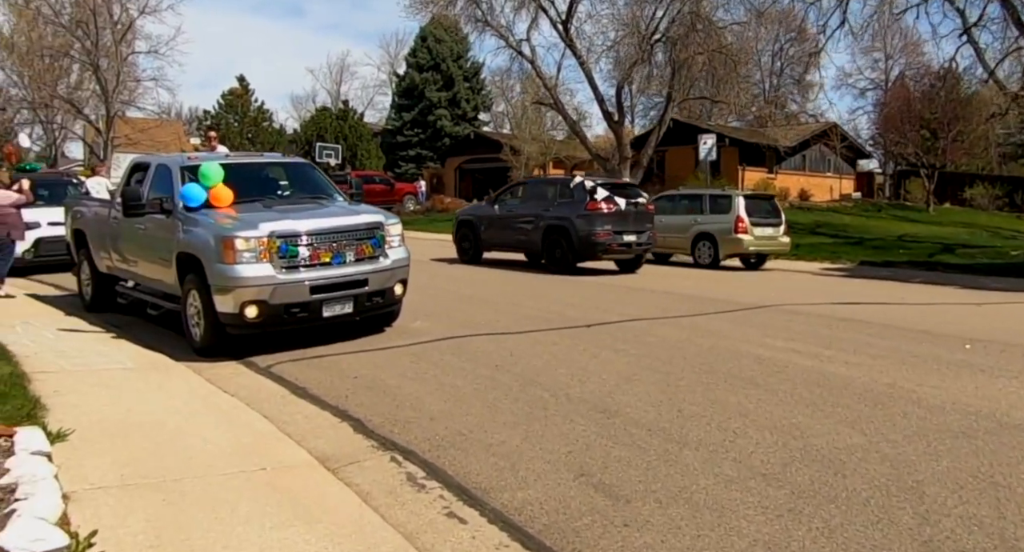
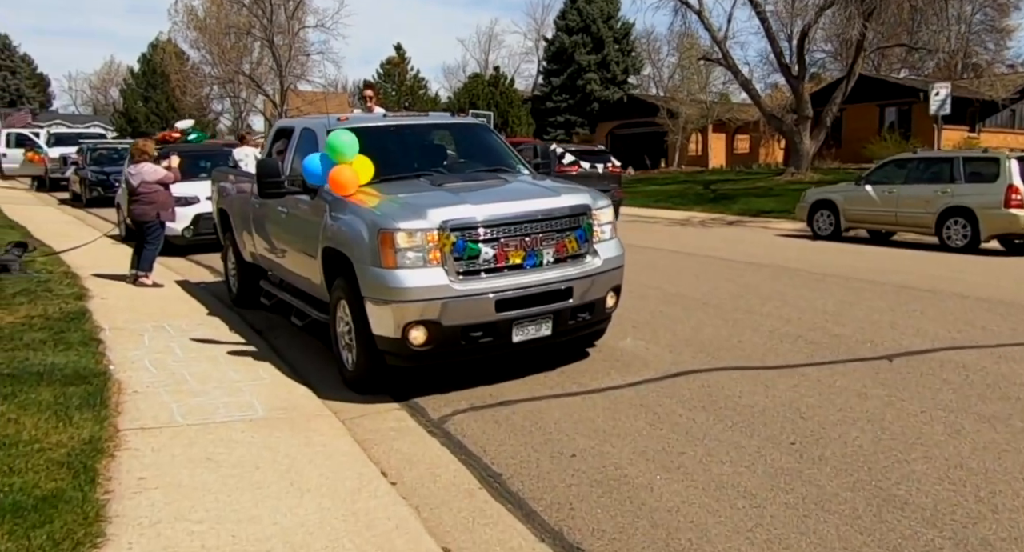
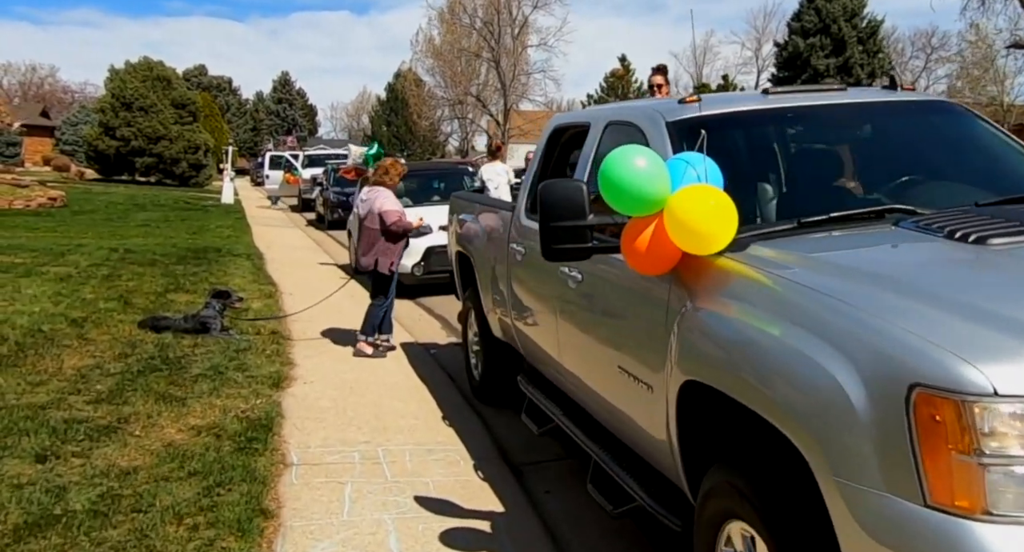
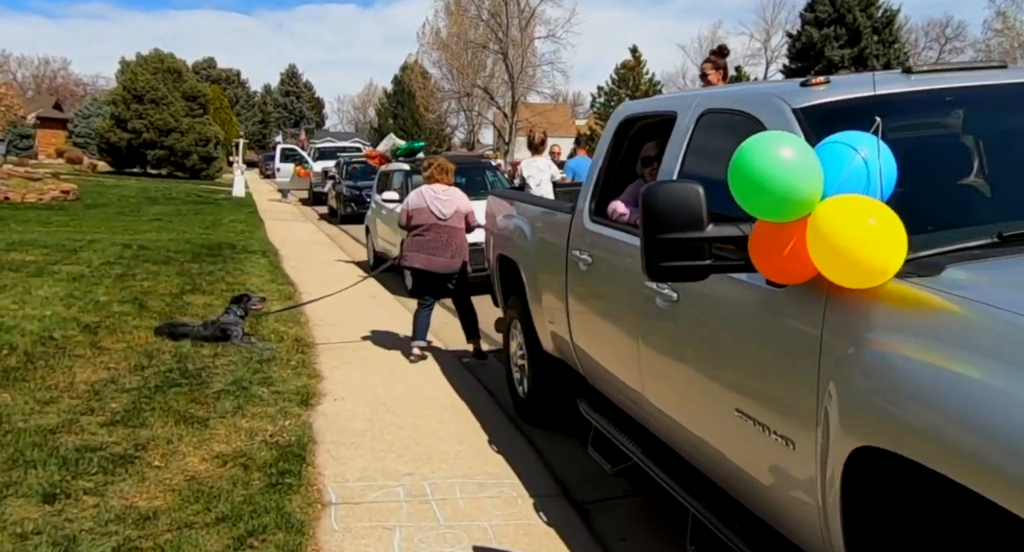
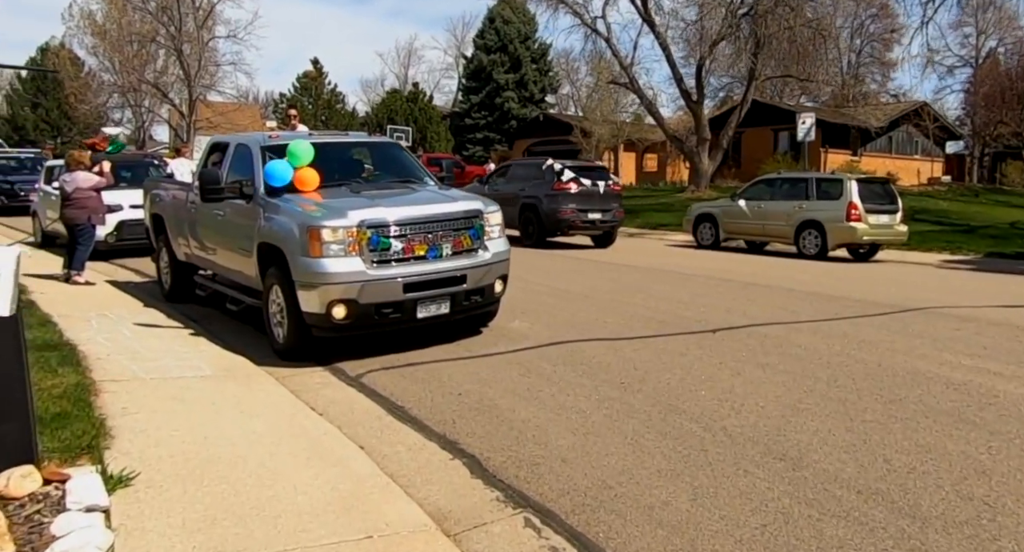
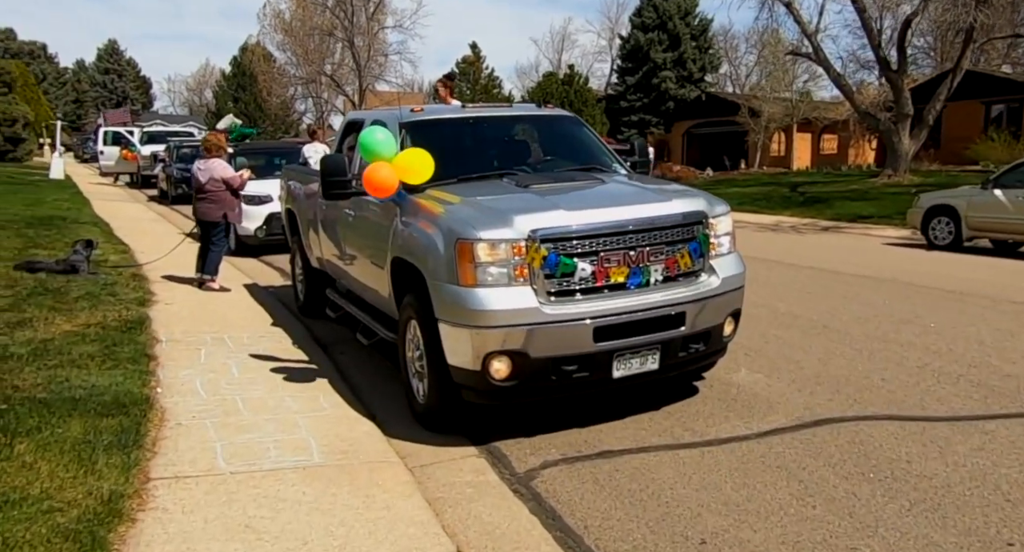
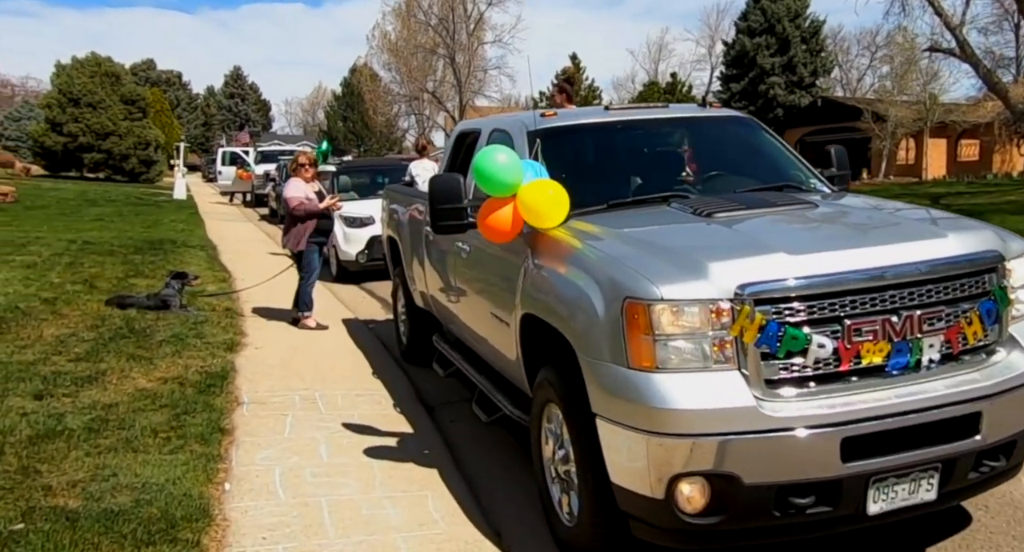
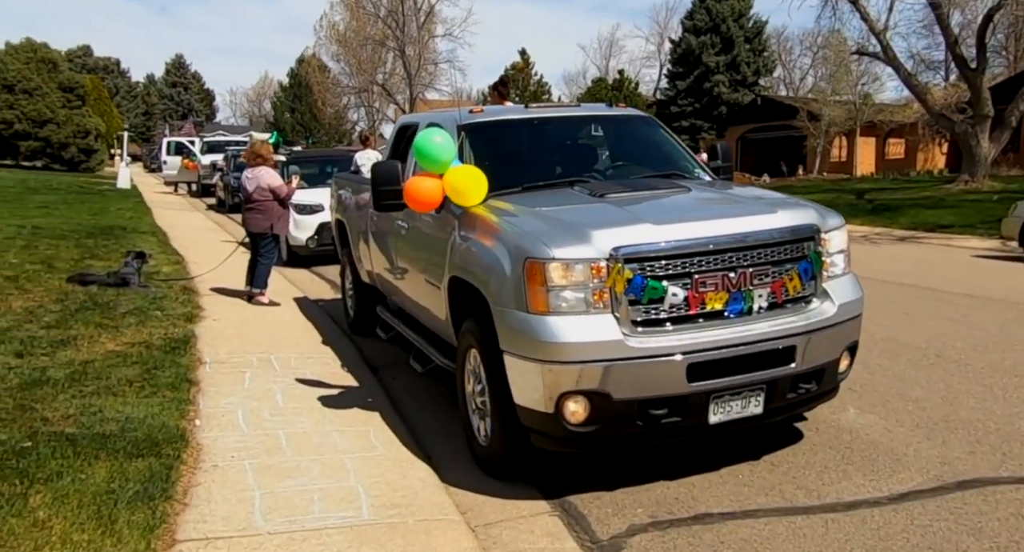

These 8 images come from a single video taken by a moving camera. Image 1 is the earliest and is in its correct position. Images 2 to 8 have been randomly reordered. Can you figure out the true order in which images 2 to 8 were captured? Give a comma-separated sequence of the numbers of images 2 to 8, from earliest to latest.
5, 2, 6, 8, 7, 3, 4
